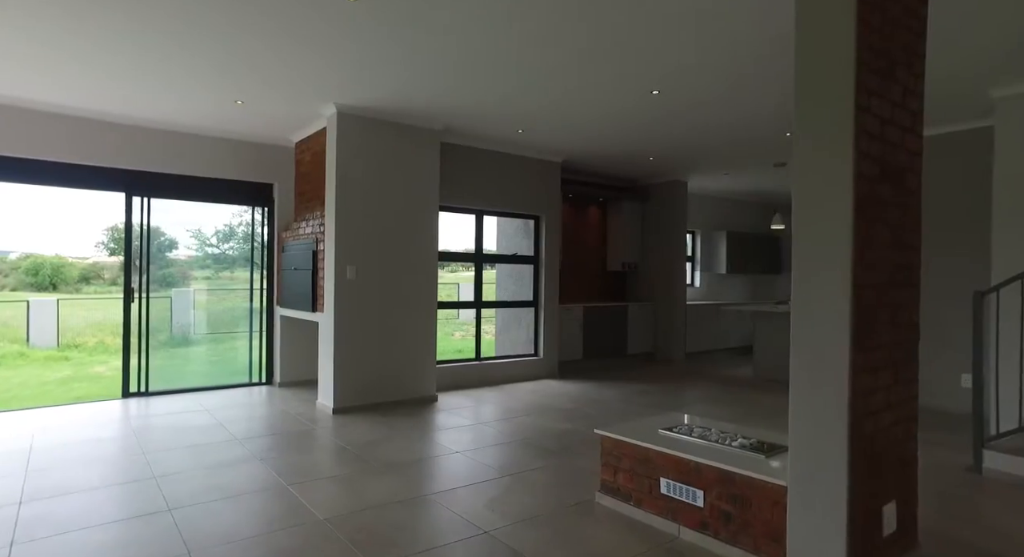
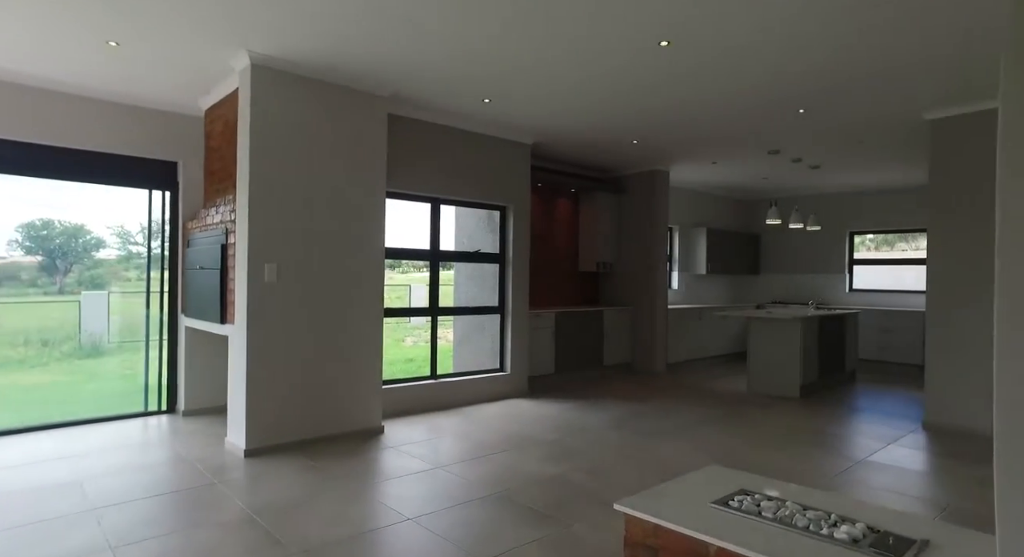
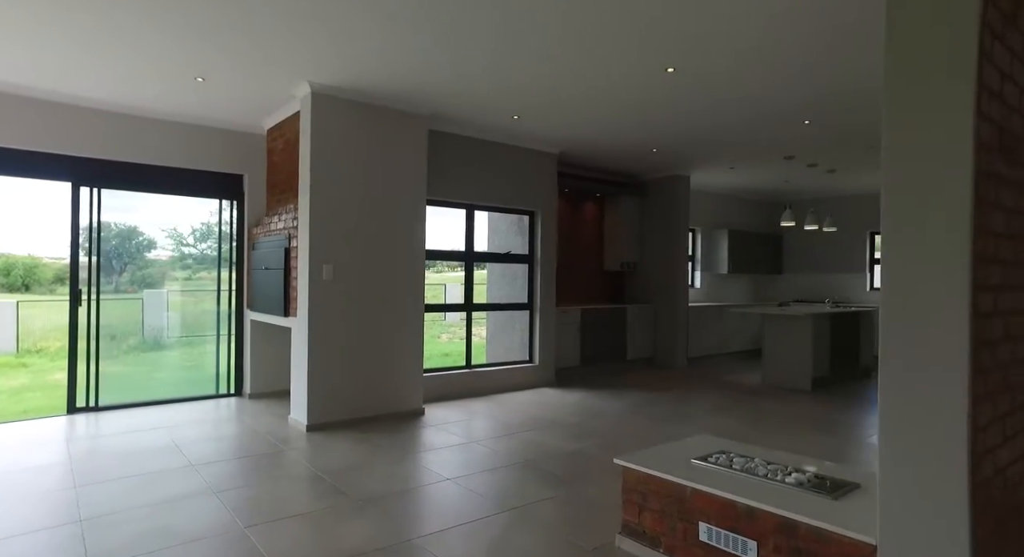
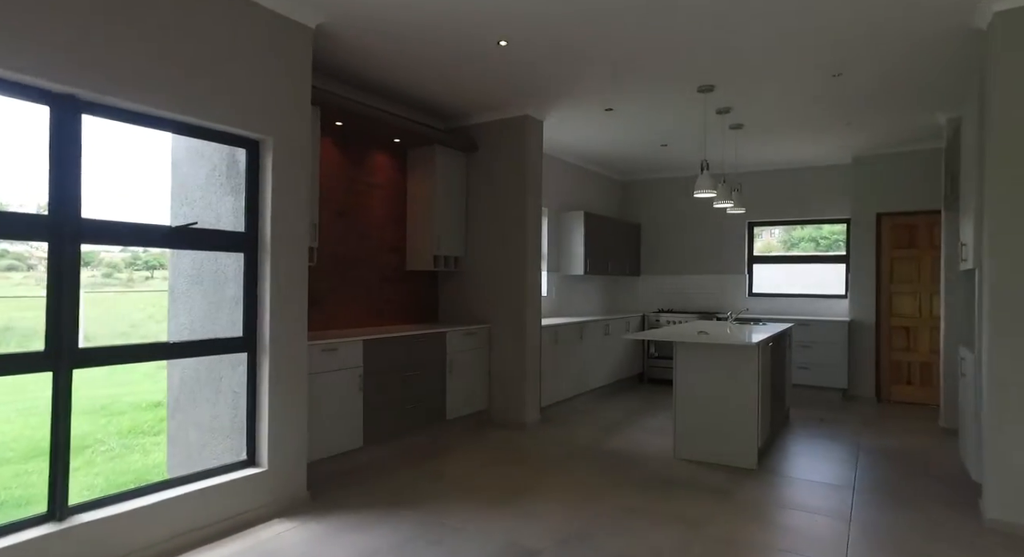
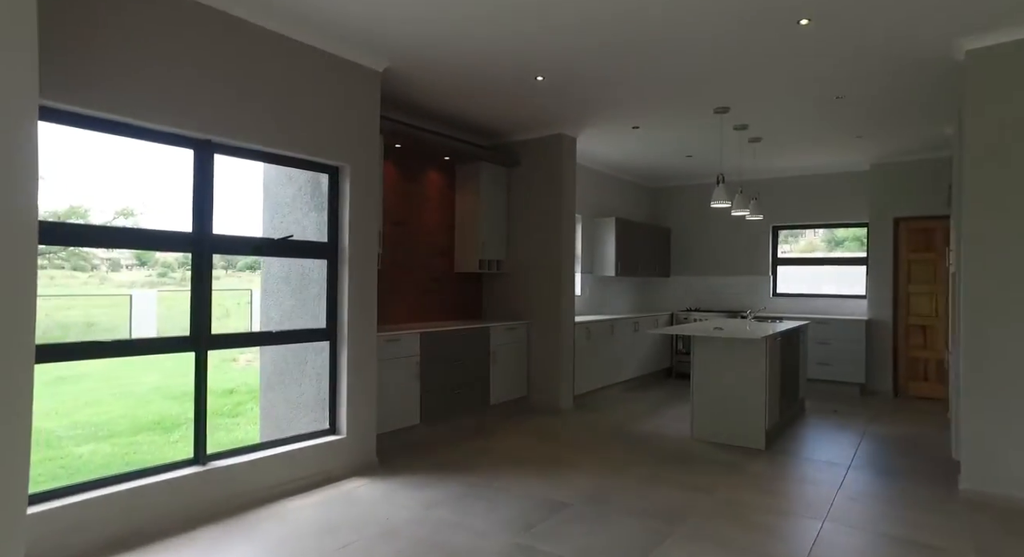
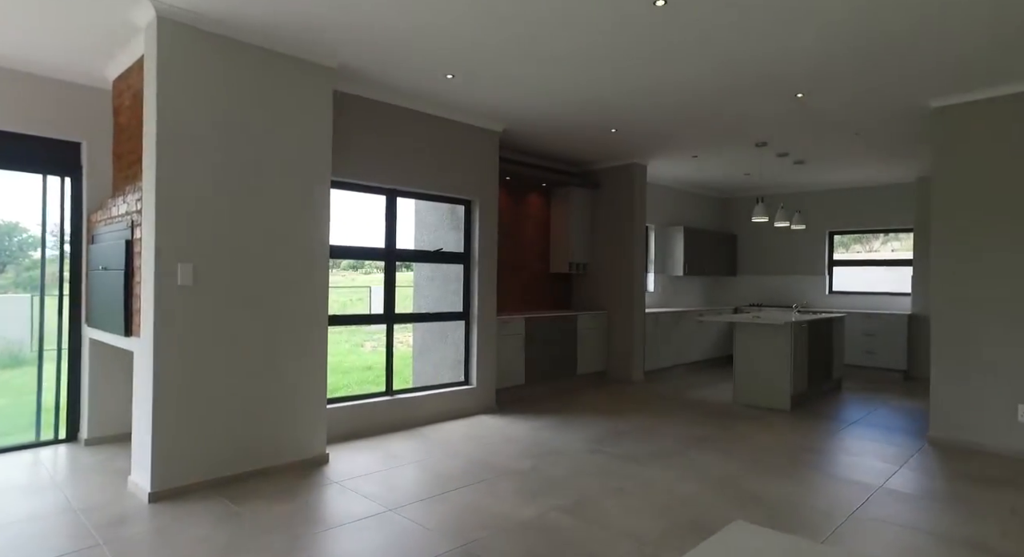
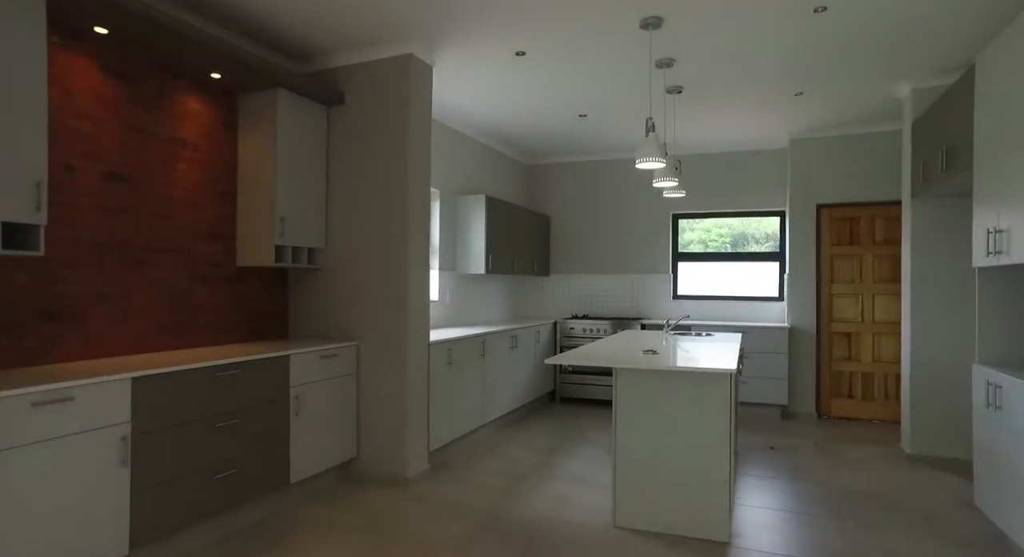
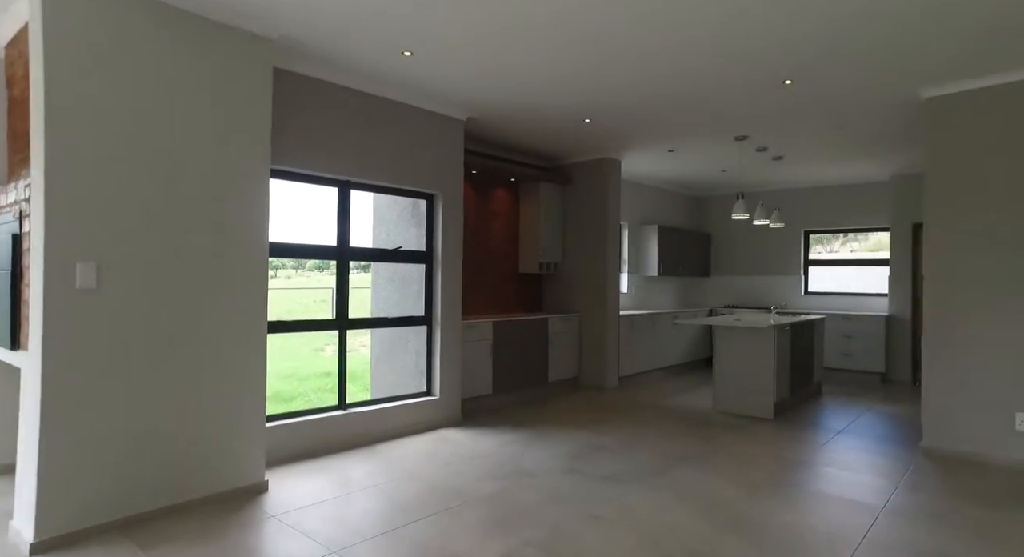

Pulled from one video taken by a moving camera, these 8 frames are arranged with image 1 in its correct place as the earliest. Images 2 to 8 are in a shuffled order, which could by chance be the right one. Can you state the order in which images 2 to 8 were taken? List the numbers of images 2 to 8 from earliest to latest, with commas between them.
3, 2, 6, 8, 5, 4, 7
